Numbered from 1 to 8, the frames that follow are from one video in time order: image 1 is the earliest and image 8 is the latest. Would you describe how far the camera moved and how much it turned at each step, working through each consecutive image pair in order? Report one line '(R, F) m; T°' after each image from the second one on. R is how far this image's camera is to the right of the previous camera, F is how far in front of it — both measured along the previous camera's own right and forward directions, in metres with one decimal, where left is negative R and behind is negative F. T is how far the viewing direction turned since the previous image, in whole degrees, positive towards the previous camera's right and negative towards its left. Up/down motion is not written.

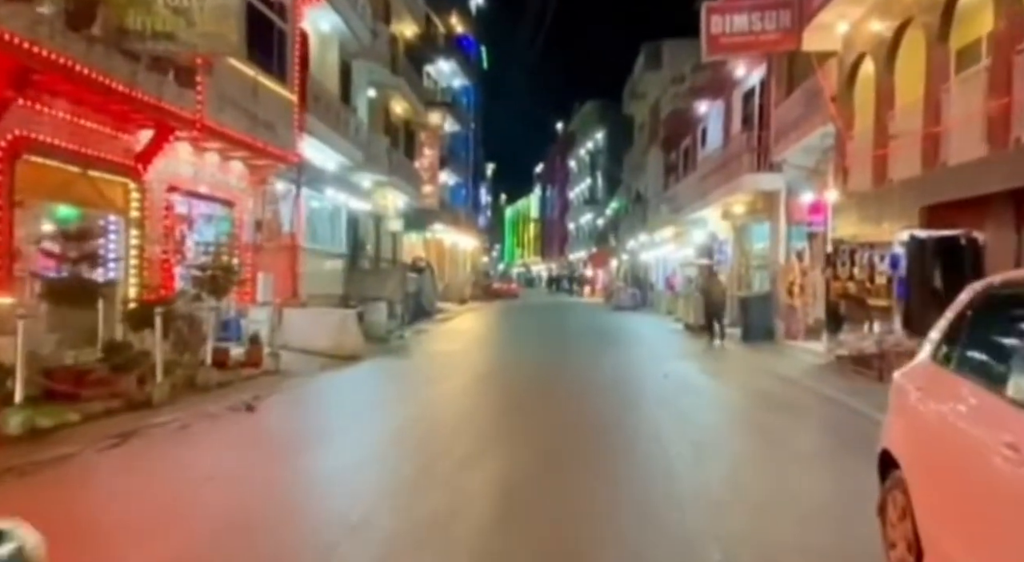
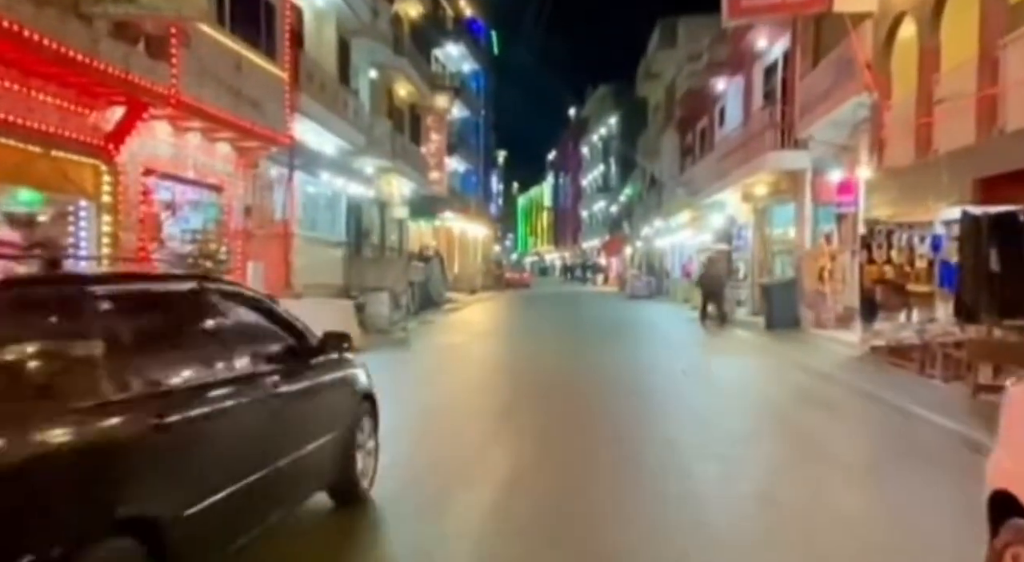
(+0.1, +1.7) m; -1°
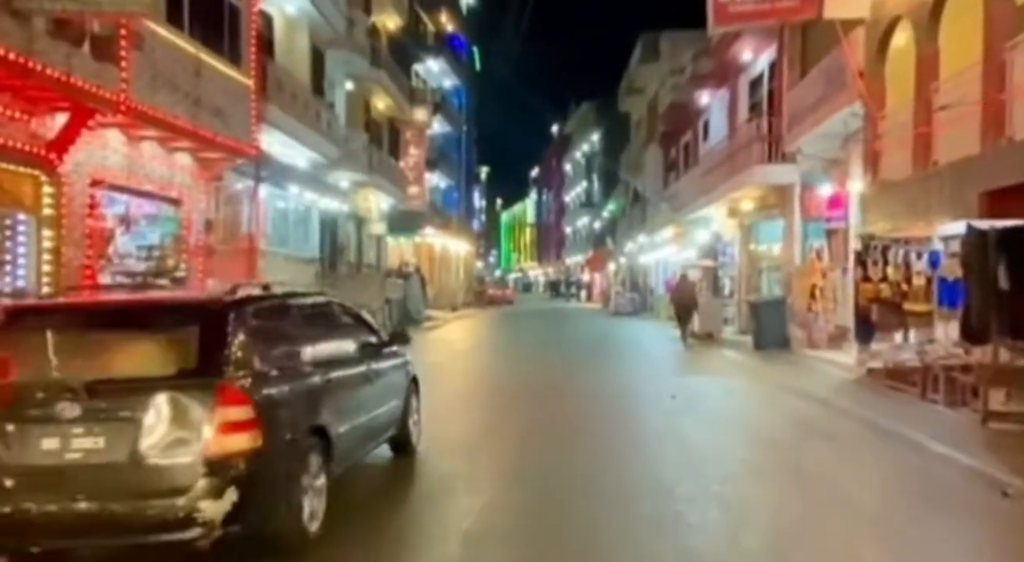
(+0.1, +1.1) m; +1°
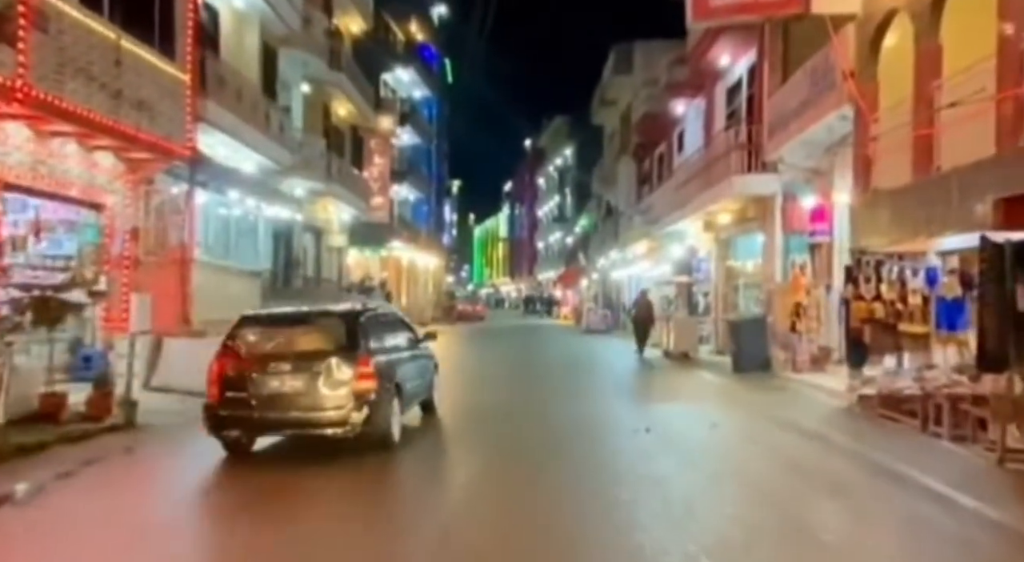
(+0.3, +1.9) m; +2°
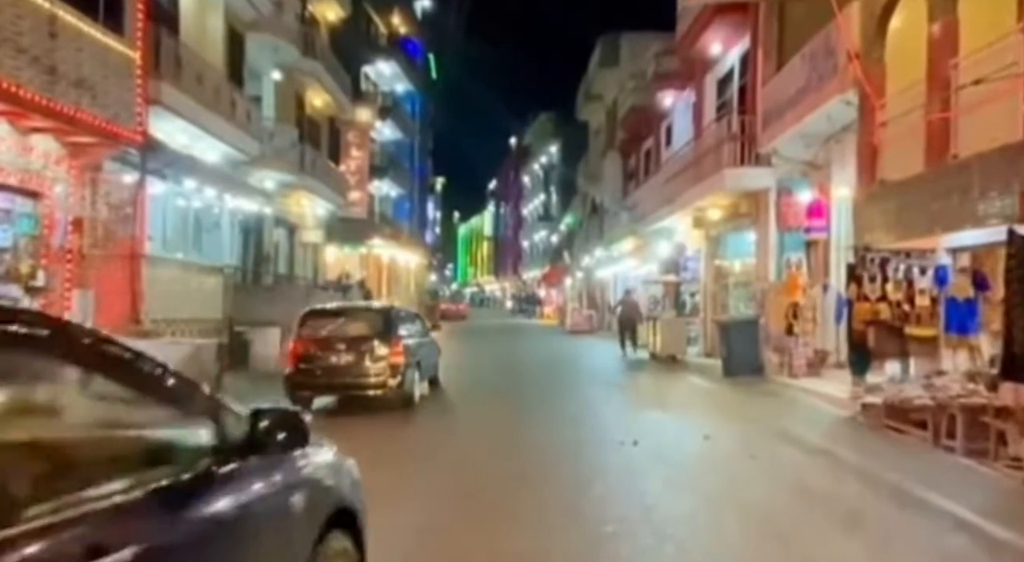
(+0.2, +1.4) m; +1°
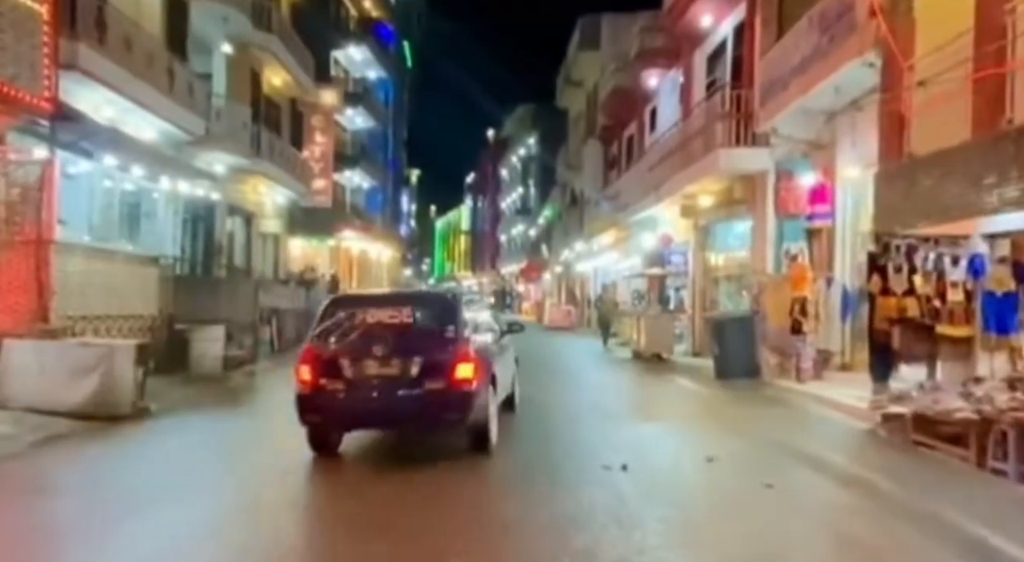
(+0.2, +2.4) m; +1°
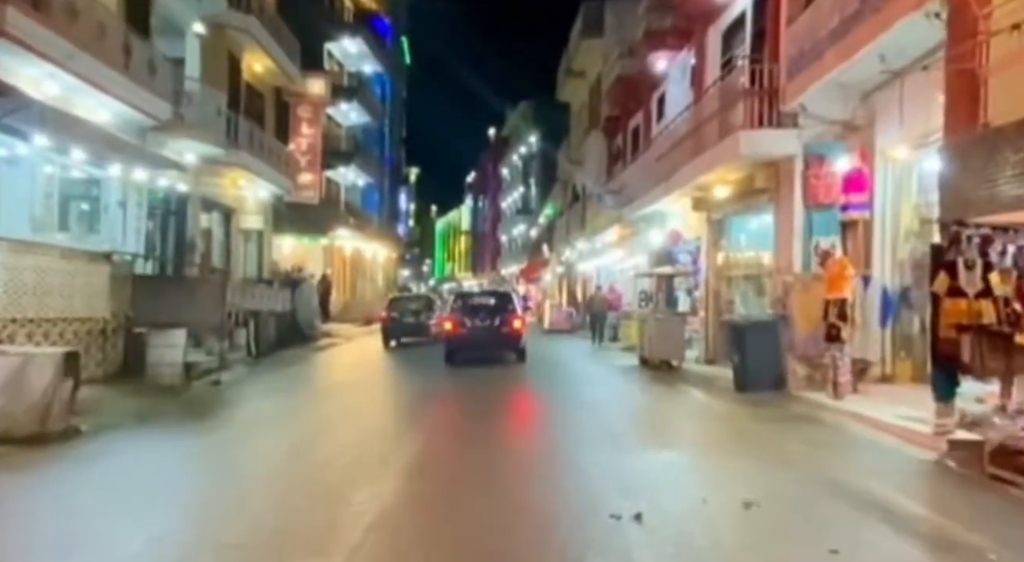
(+0.2, +2.5) m; 0°
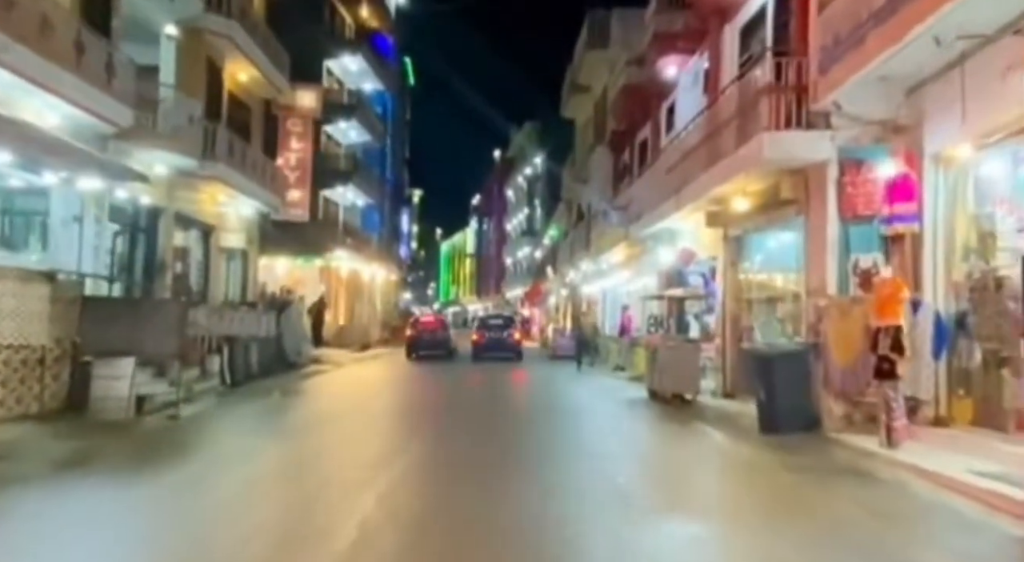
(+0.3, +2.5) m; 0°
